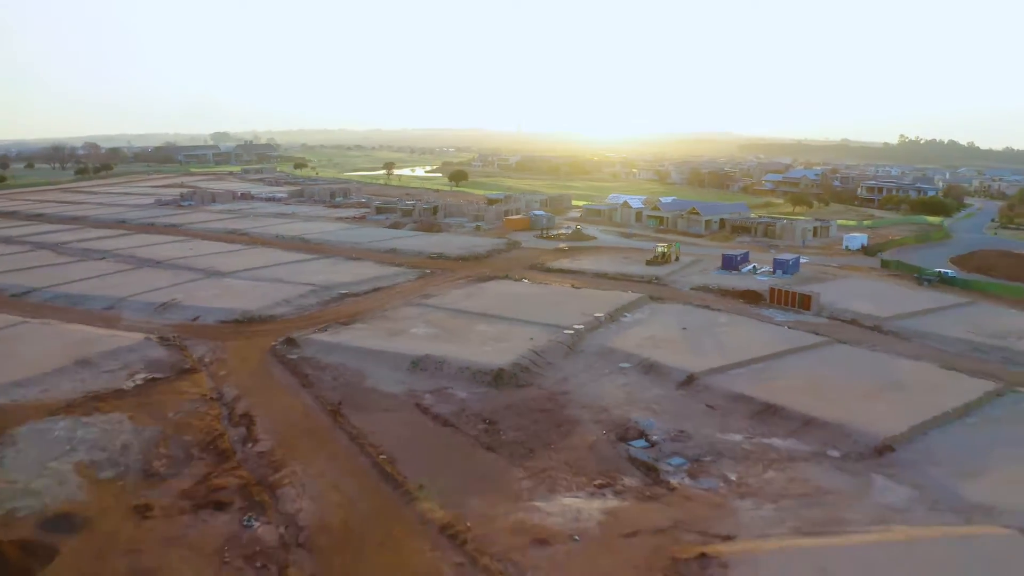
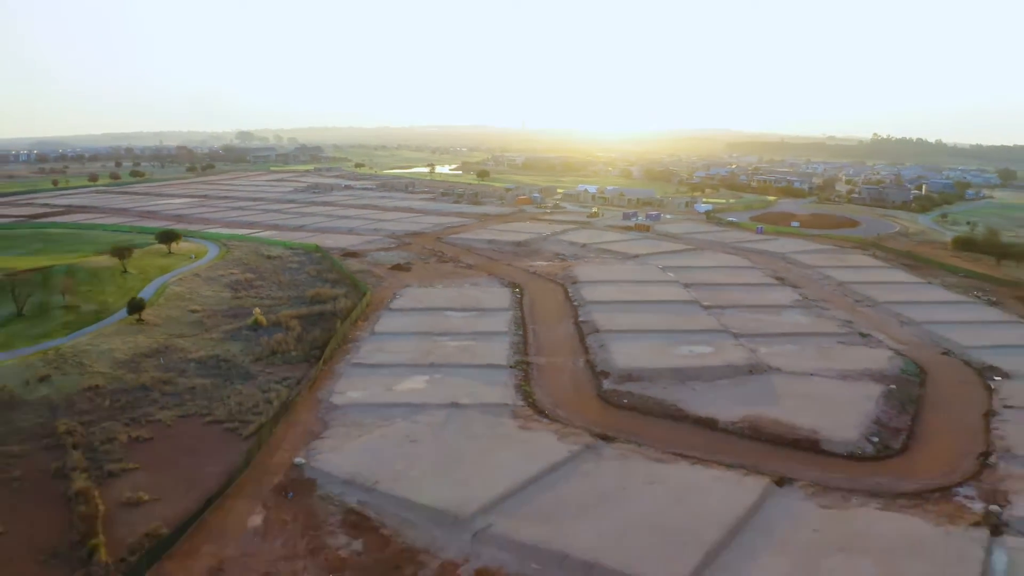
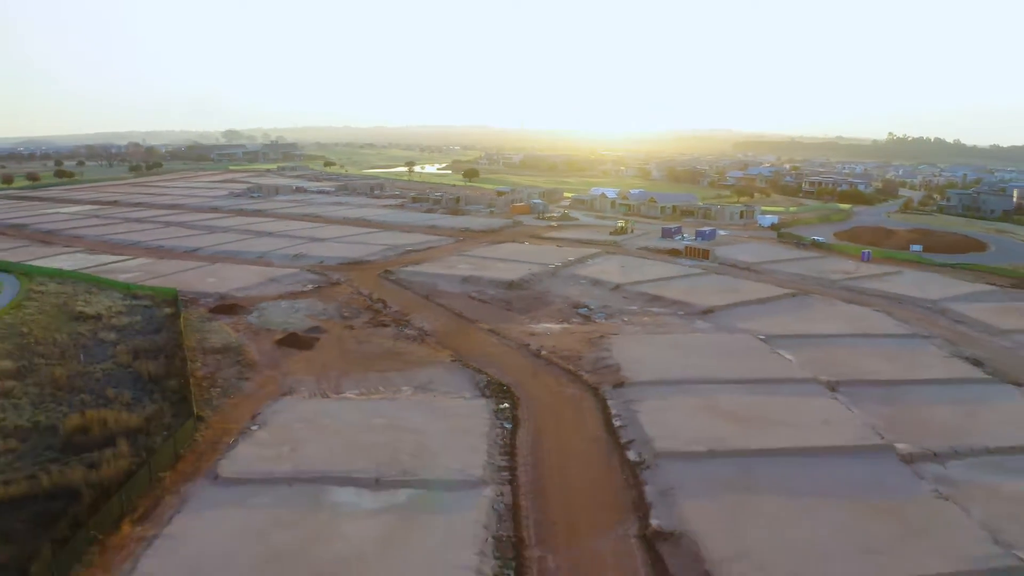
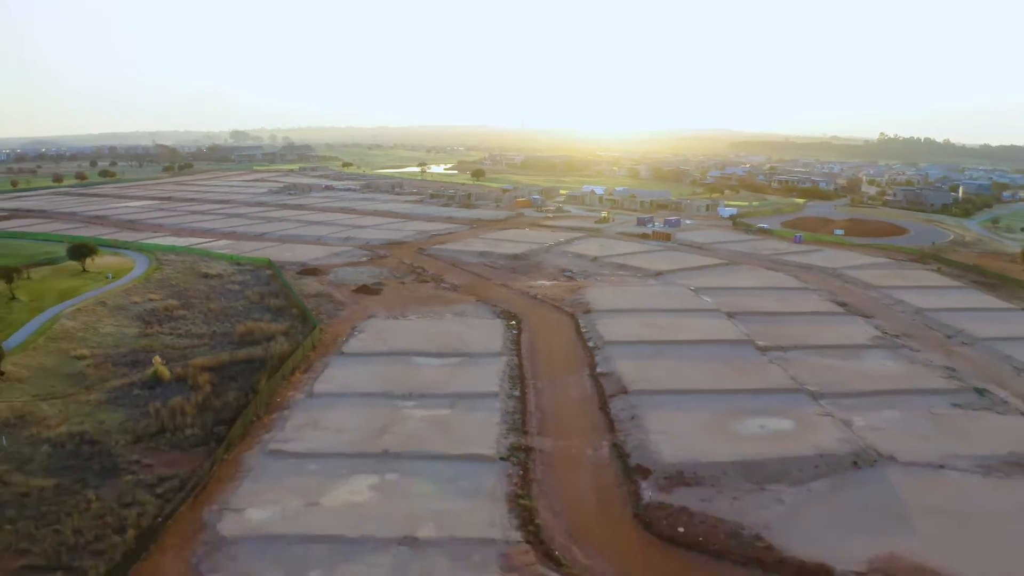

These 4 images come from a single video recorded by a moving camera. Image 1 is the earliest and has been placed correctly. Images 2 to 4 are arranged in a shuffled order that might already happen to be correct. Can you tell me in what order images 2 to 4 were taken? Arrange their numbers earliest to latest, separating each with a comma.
3, 4, 2
